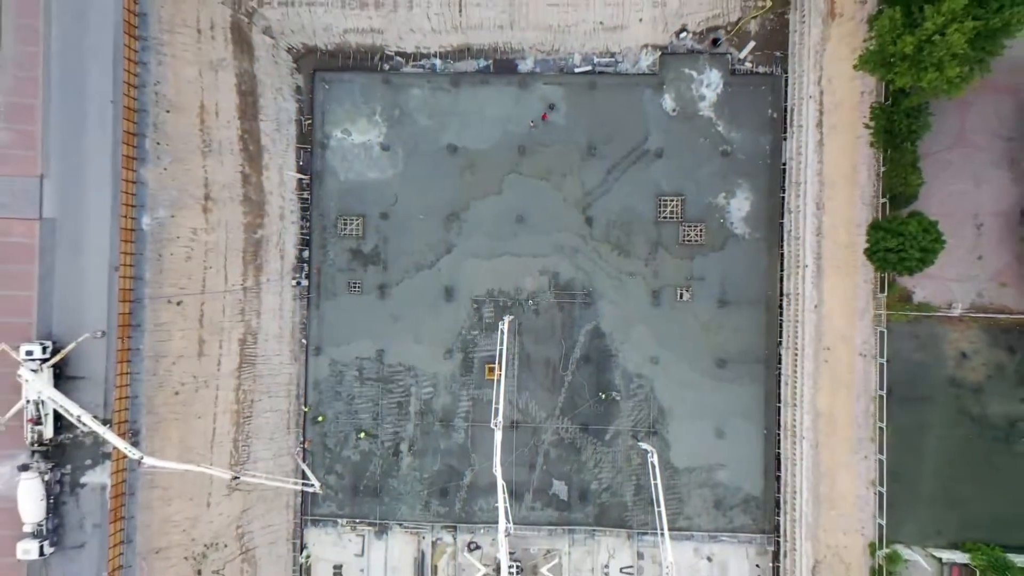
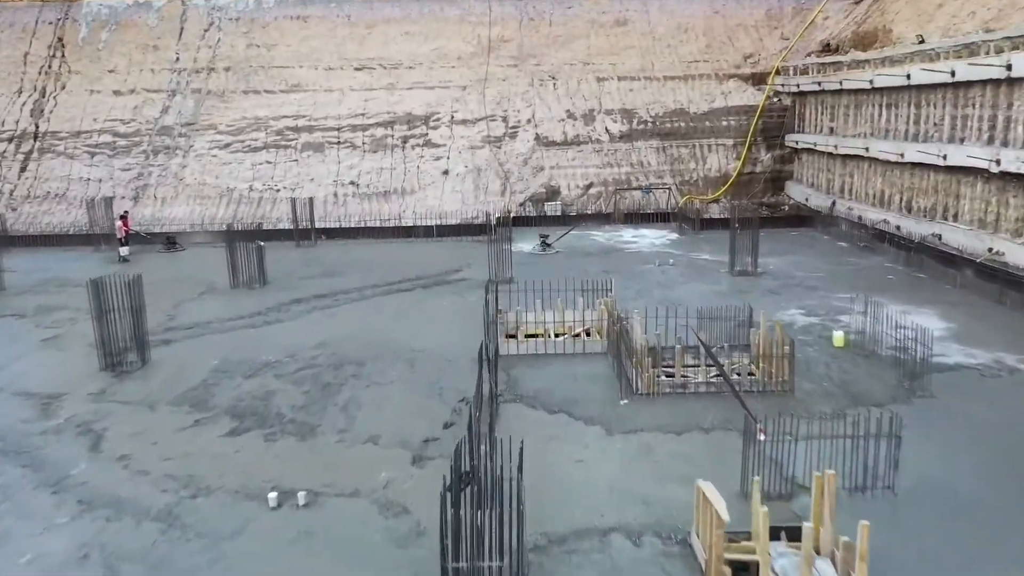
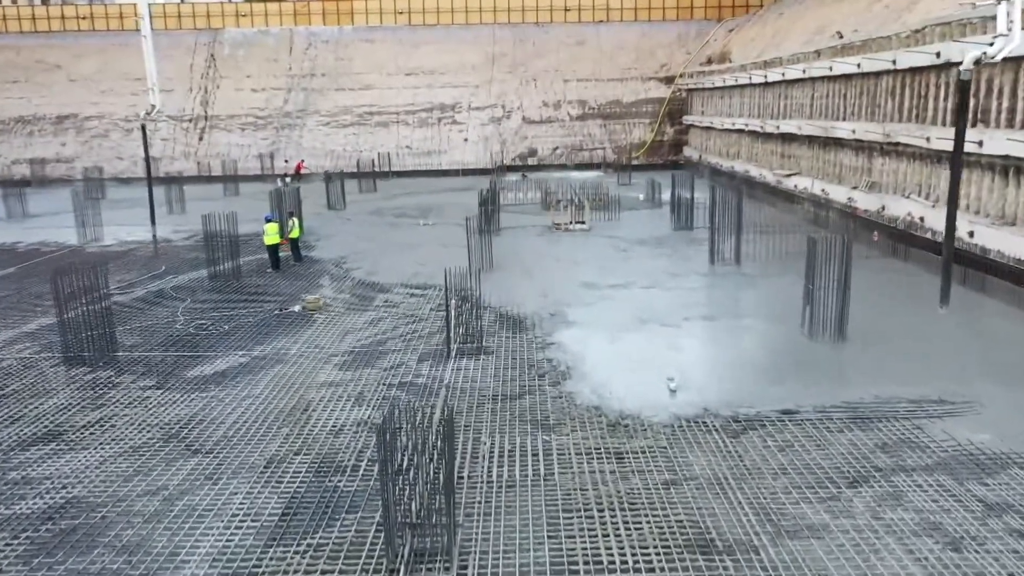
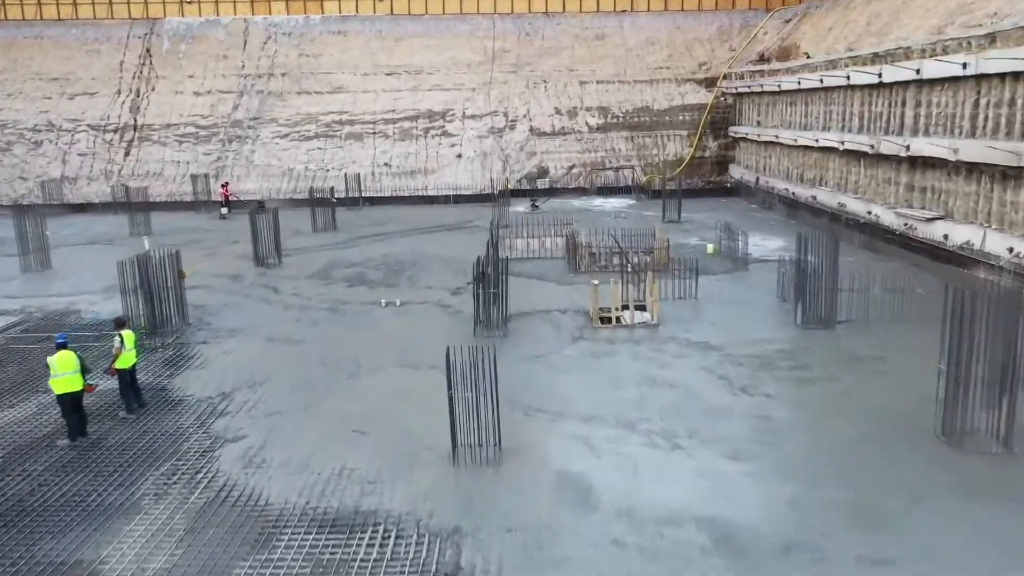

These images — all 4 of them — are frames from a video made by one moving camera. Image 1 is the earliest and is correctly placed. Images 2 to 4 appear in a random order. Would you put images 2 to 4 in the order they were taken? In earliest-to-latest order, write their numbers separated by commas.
3, 4, 2
